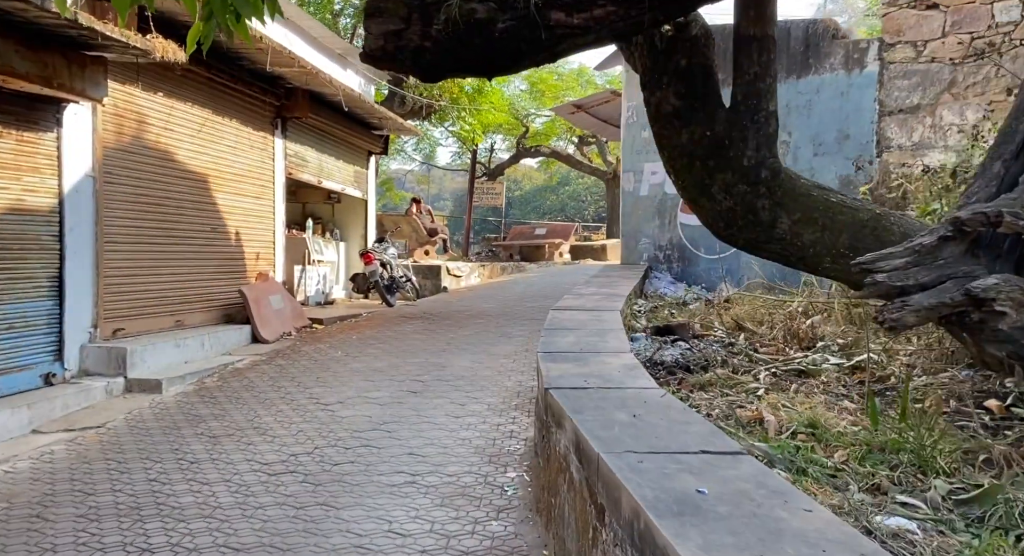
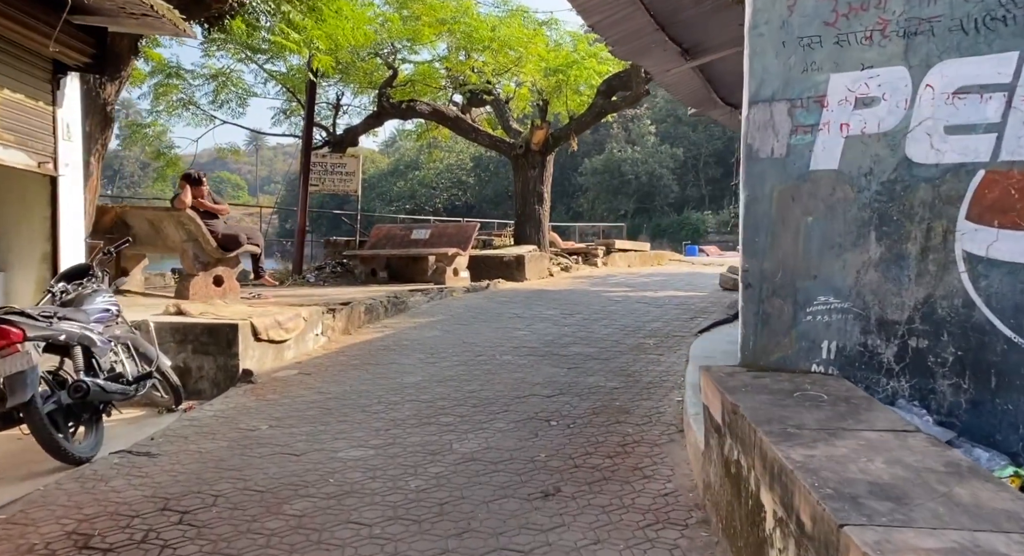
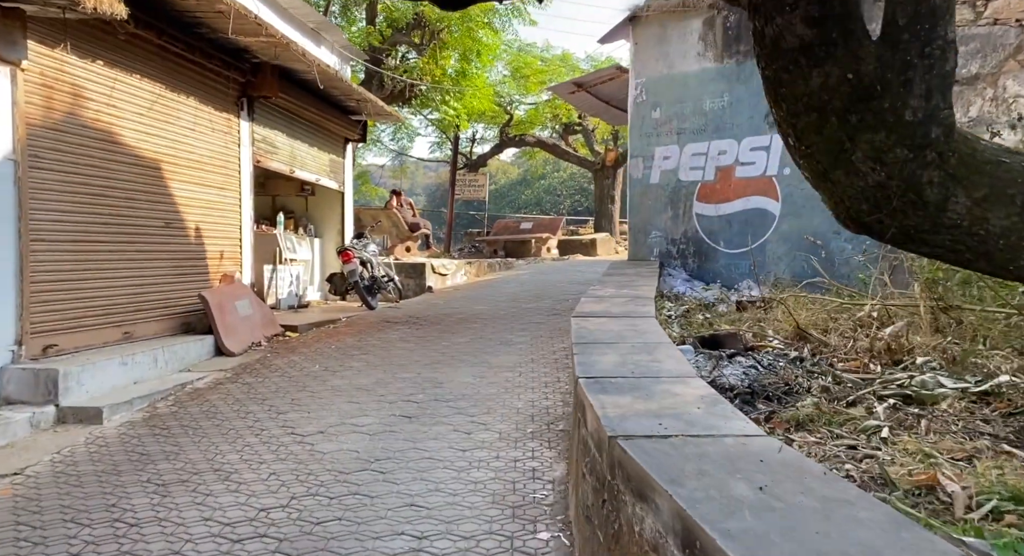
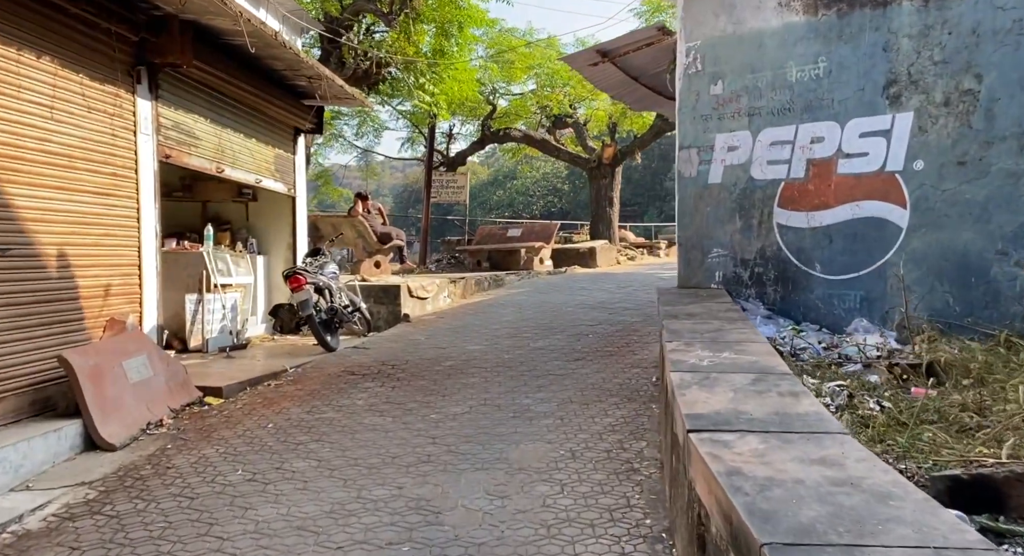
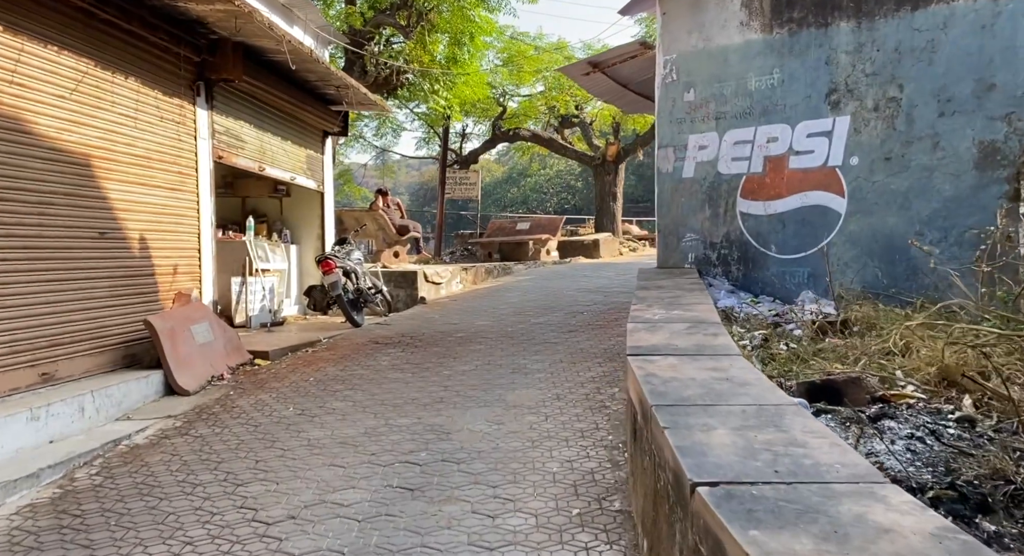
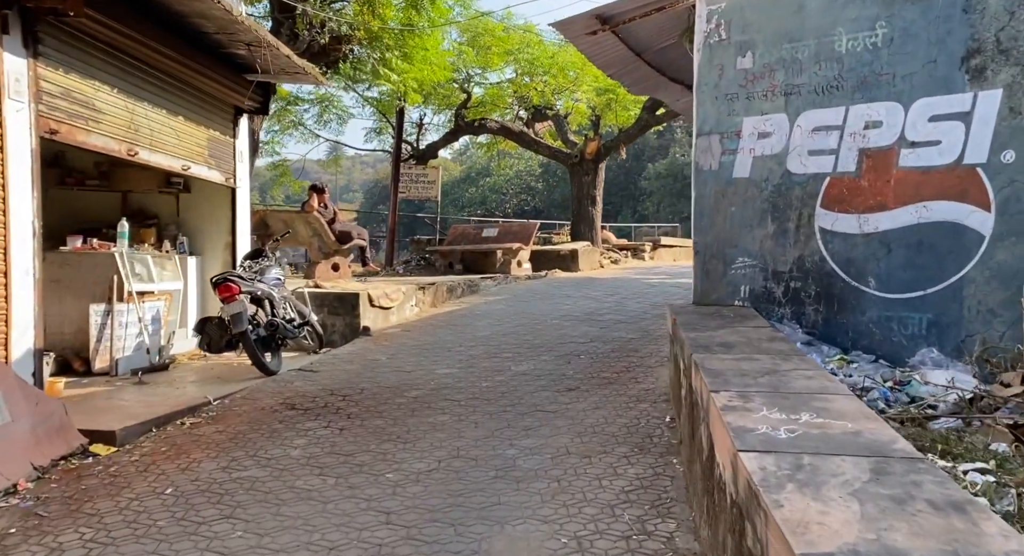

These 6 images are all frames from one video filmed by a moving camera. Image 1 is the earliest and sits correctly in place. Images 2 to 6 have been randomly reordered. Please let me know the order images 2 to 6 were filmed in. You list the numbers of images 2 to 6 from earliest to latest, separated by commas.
3, 5, 4, 6, 2
